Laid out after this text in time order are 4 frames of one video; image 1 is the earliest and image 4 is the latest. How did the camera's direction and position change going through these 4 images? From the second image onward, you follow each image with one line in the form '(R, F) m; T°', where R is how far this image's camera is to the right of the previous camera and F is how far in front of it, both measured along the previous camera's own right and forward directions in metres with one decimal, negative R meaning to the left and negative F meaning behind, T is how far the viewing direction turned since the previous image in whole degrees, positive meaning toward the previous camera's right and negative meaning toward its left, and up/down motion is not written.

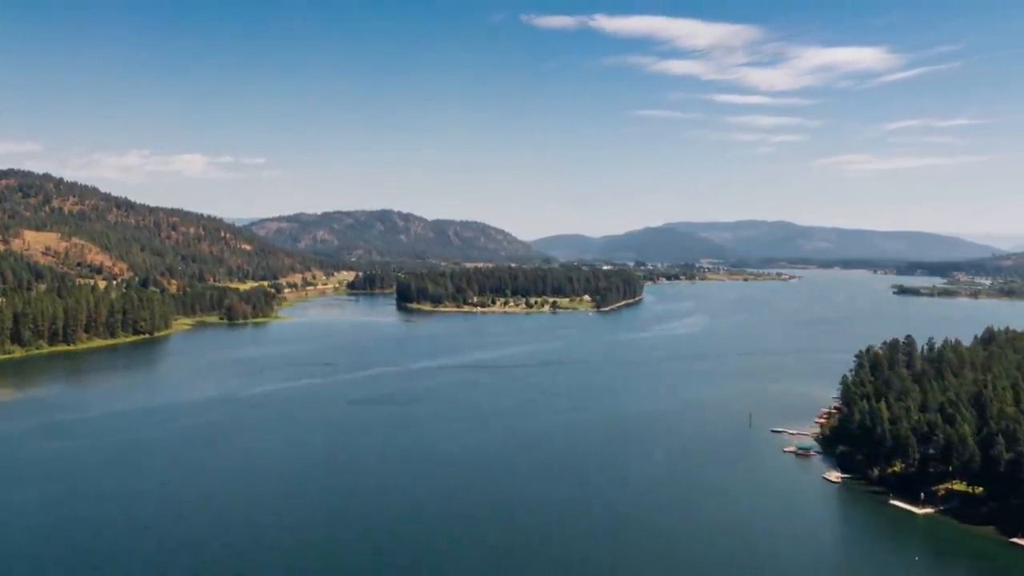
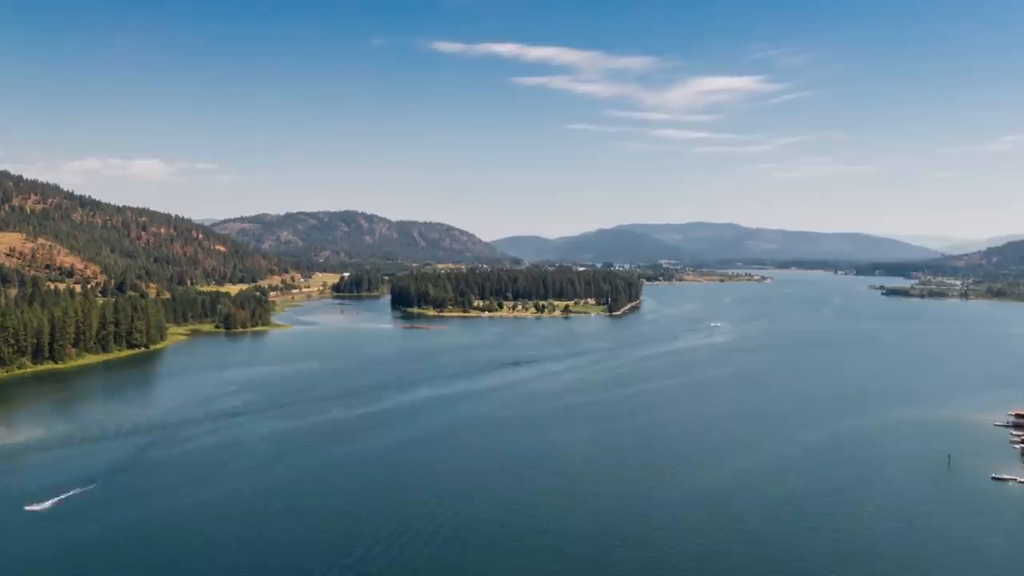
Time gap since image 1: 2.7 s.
(-2.7, +3.5) m; +2°
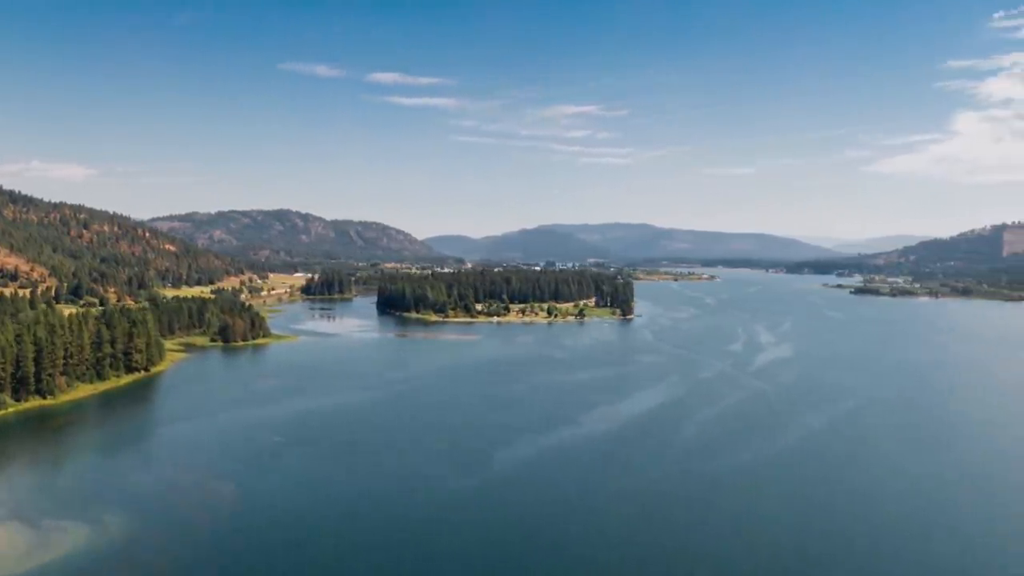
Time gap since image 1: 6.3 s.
(-4.0, +4.8) m; +4°
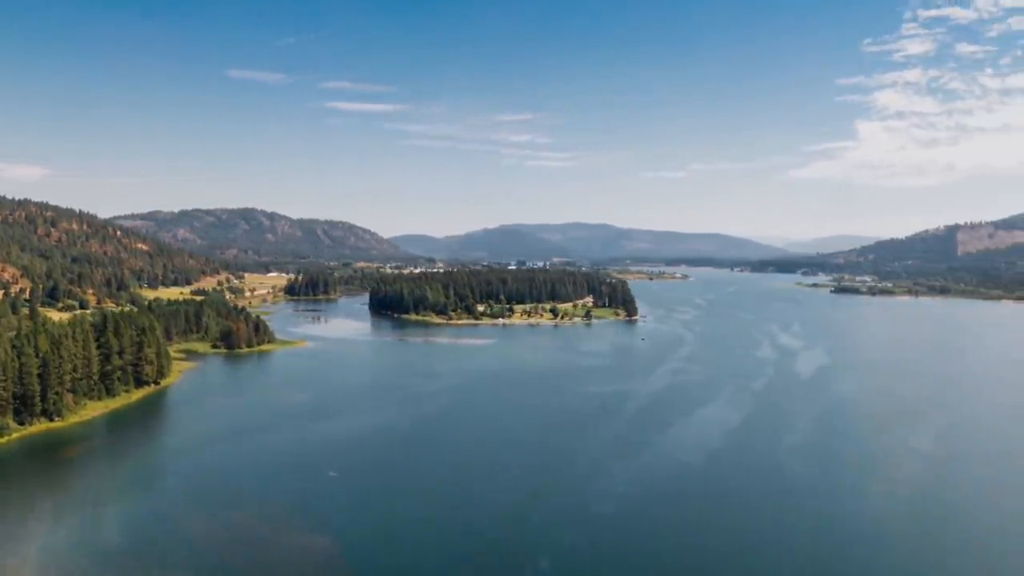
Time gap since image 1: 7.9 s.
(-2.0, +2.0) m; +2°
